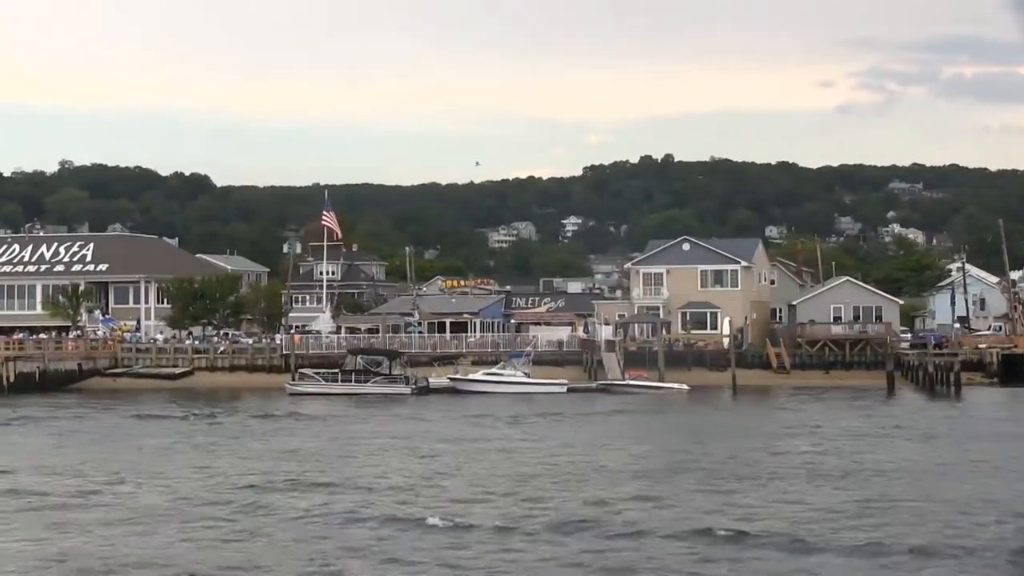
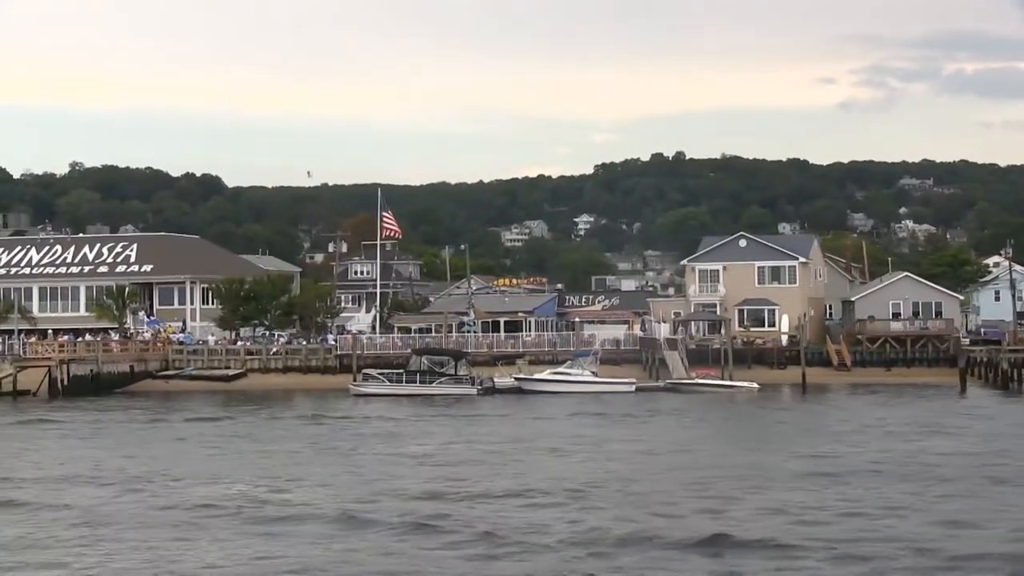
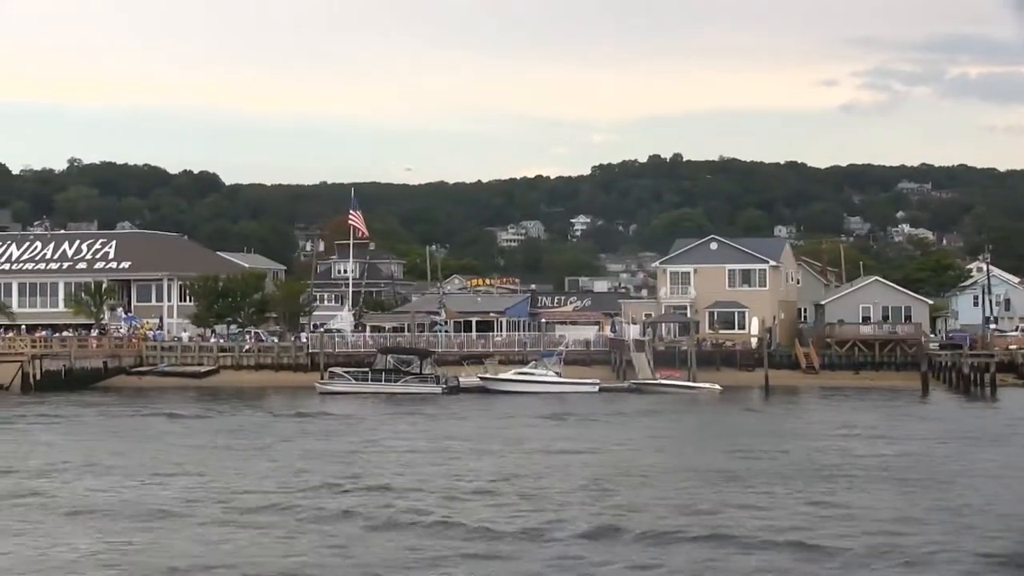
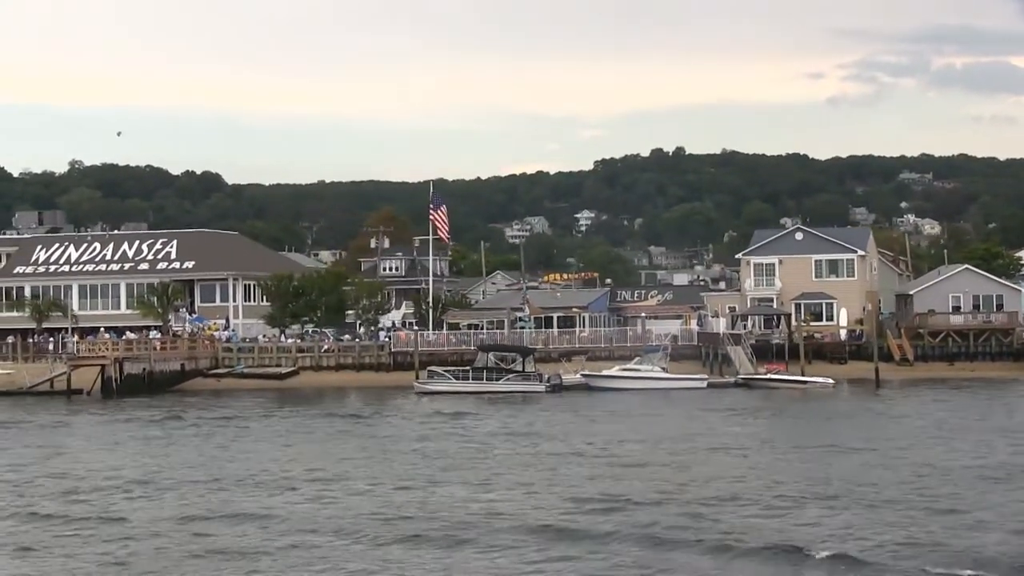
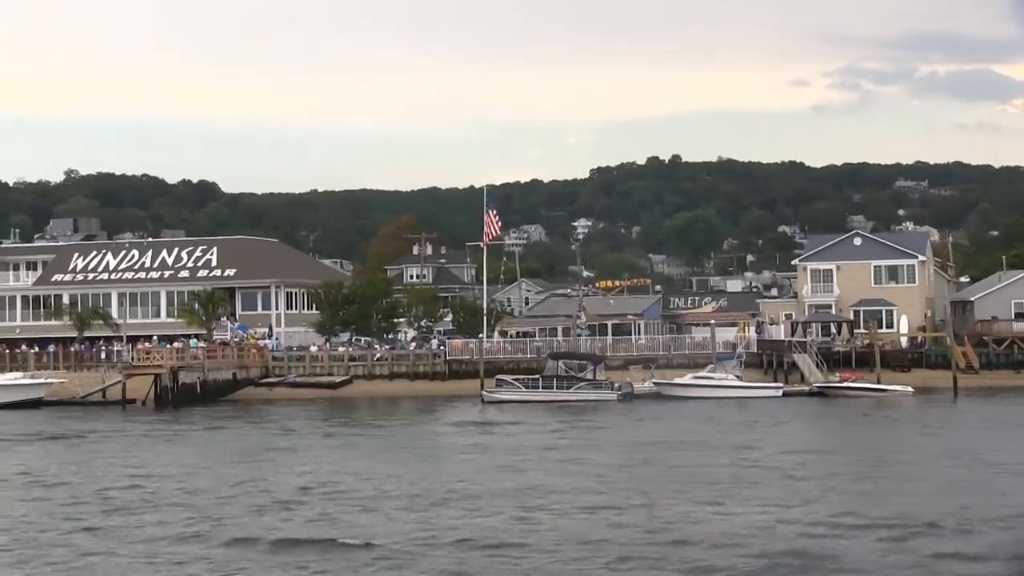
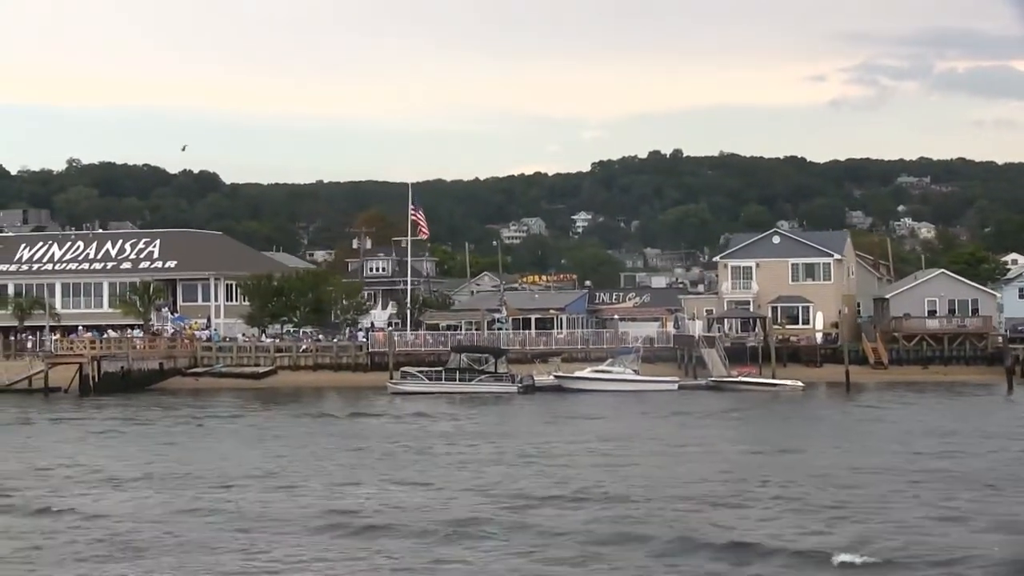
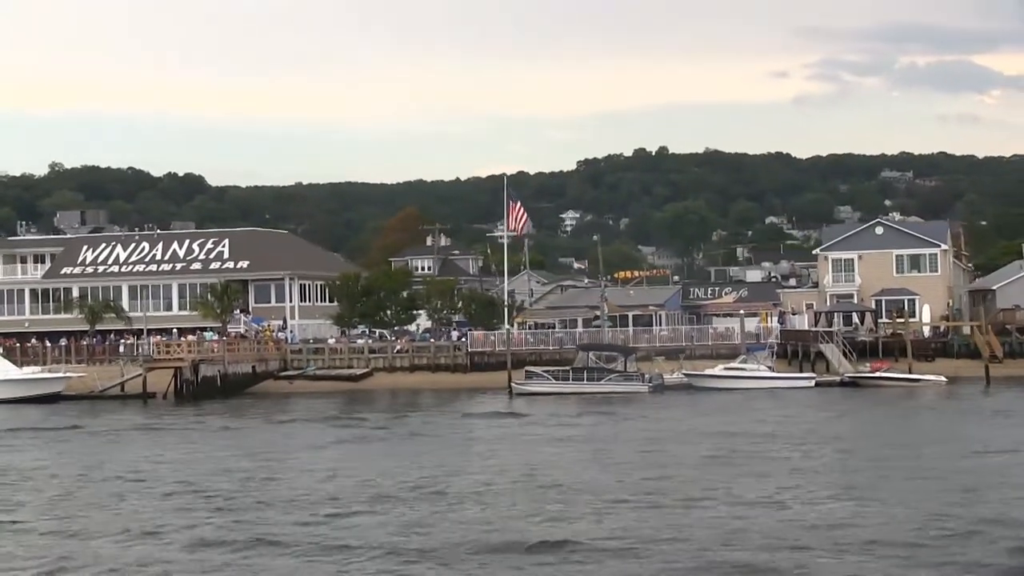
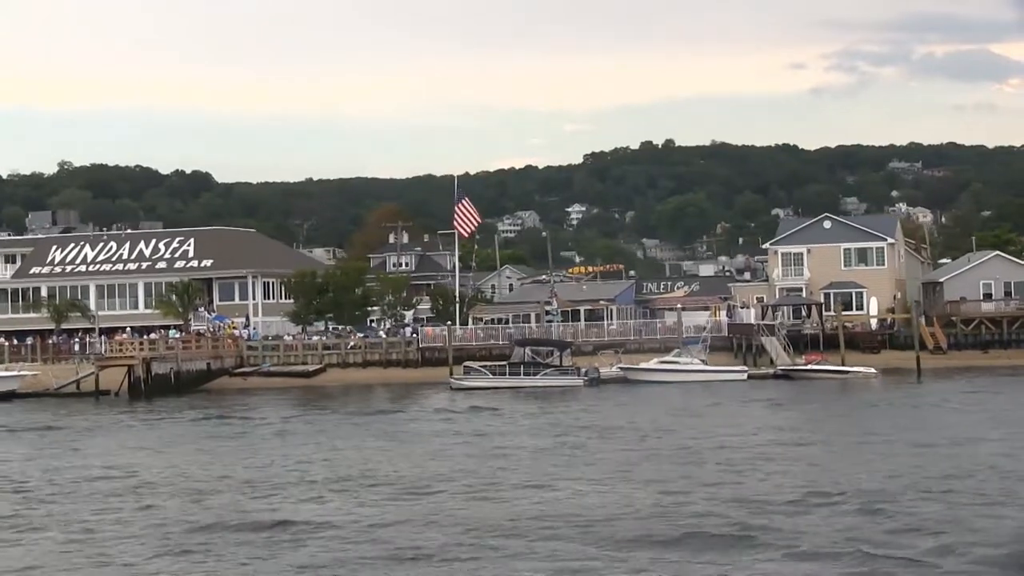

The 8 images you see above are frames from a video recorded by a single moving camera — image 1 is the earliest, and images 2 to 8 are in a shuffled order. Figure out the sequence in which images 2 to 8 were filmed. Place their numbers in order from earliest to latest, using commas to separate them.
3, 2, 6, 4, 8, 5, 7
